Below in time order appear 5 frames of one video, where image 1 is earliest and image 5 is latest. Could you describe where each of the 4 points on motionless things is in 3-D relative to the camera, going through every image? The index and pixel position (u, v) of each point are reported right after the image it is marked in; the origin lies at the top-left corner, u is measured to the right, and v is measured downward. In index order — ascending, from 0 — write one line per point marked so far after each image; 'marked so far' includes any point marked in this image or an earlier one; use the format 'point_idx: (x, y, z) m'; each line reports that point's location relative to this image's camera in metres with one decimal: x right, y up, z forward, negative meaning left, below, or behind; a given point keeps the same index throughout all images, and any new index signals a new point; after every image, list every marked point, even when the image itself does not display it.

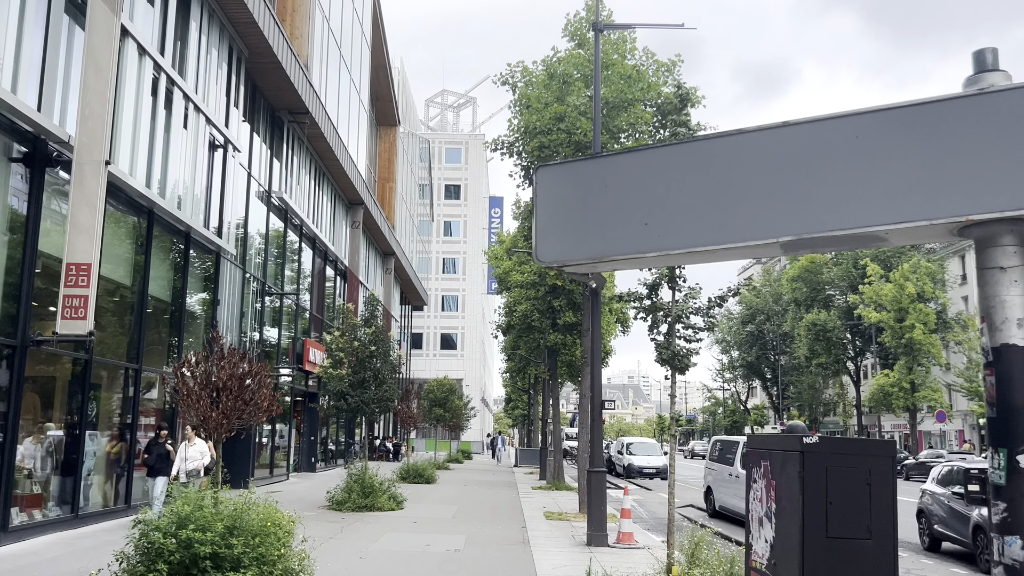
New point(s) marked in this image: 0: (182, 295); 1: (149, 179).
0: (-6.5, -0.1, +16.2) m
1: (-6.1, +1.8, +13.9) m
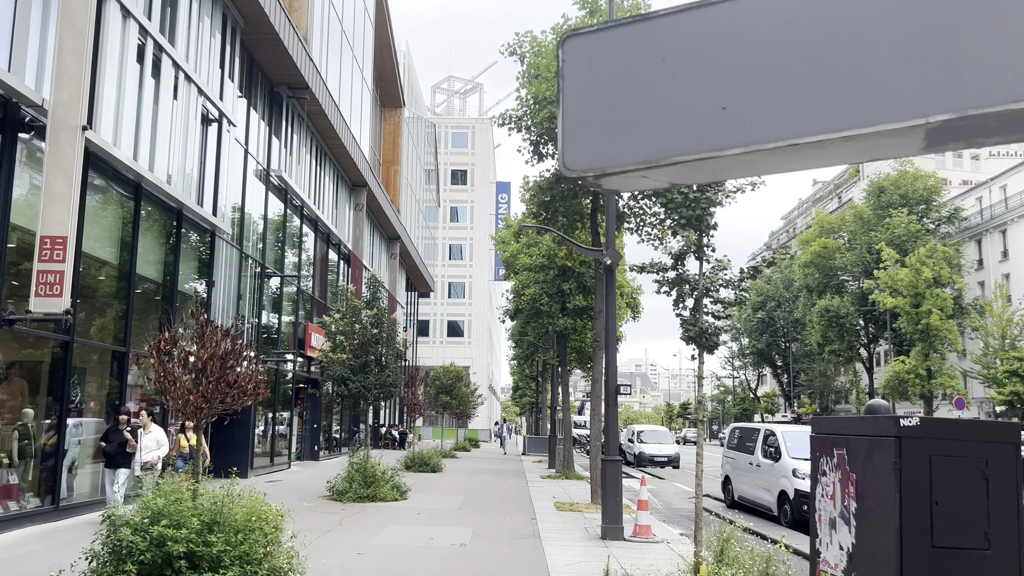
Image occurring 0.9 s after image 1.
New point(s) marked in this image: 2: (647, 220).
0: (-6.3, +0.2, +15.4) m
1: (-6.0, +2.2, +13.1) m
2: (+2.8, +1.4, +17.1) m
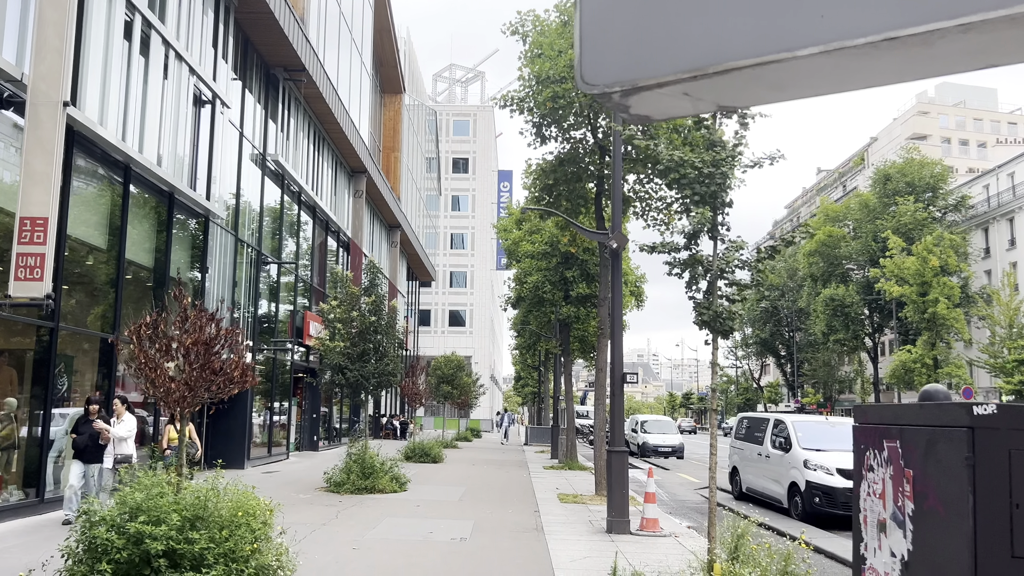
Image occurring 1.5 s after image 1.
0: (-6.3, +0.5, +15.0) m
1: (-5.9, +2.4, +12.7) m
2: (+2.9, +1.7, +16.7) m
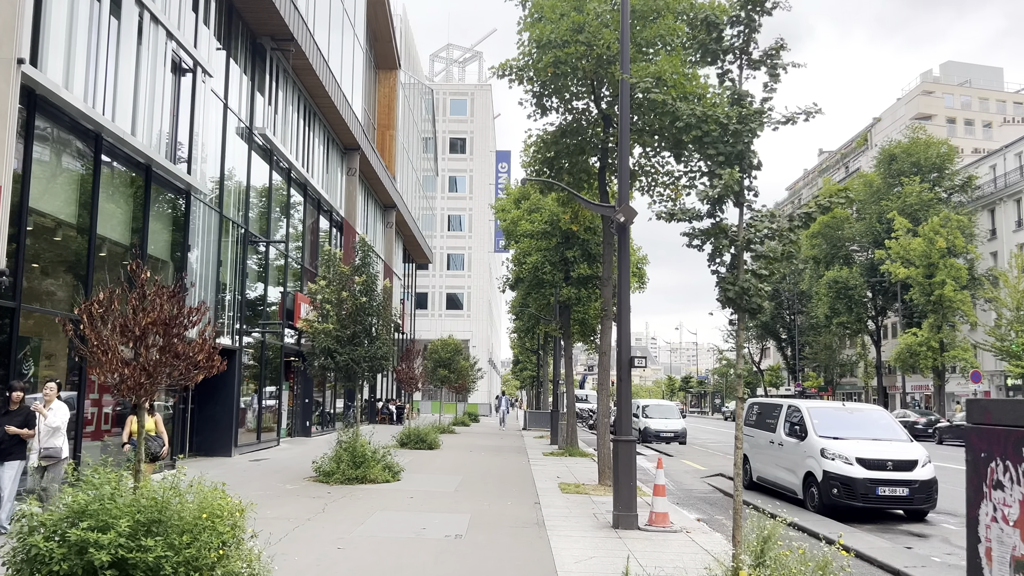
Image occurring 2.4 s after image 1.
0: (-6.3, +0.8, +14.1) m
1: (-6.0, +2.7, +11.8) m
2: (+2.8, +2.1, +15.8) m
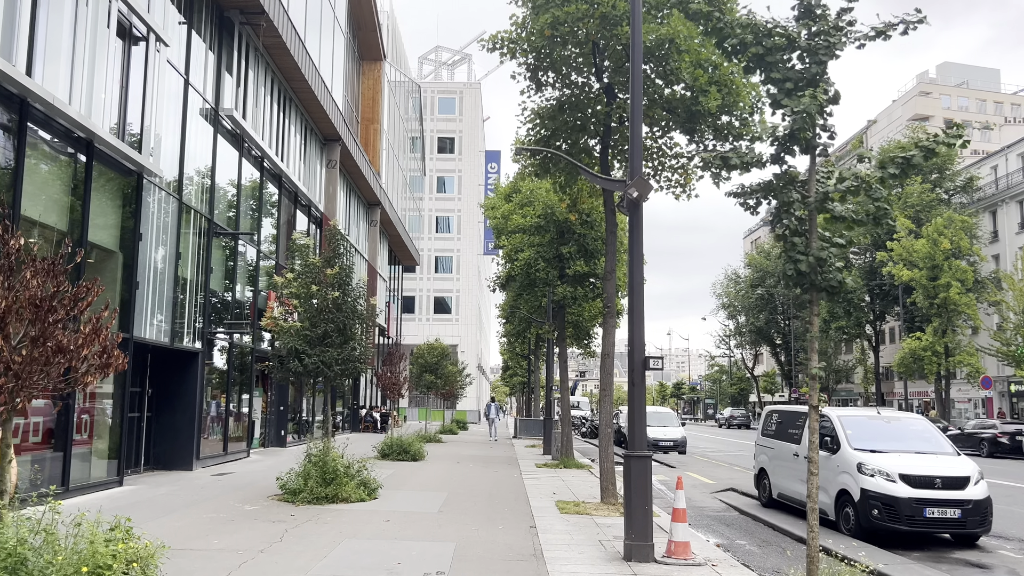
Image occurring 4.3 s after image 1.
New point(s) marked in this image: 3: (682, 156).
0: (-6.4, +1.0, +12.4) m
1: (-6.0, +2.9, +10.1) m
2: (+2.7, +2.2, +14.2) m
3: (+2.9, +2.3, +14.1) m
